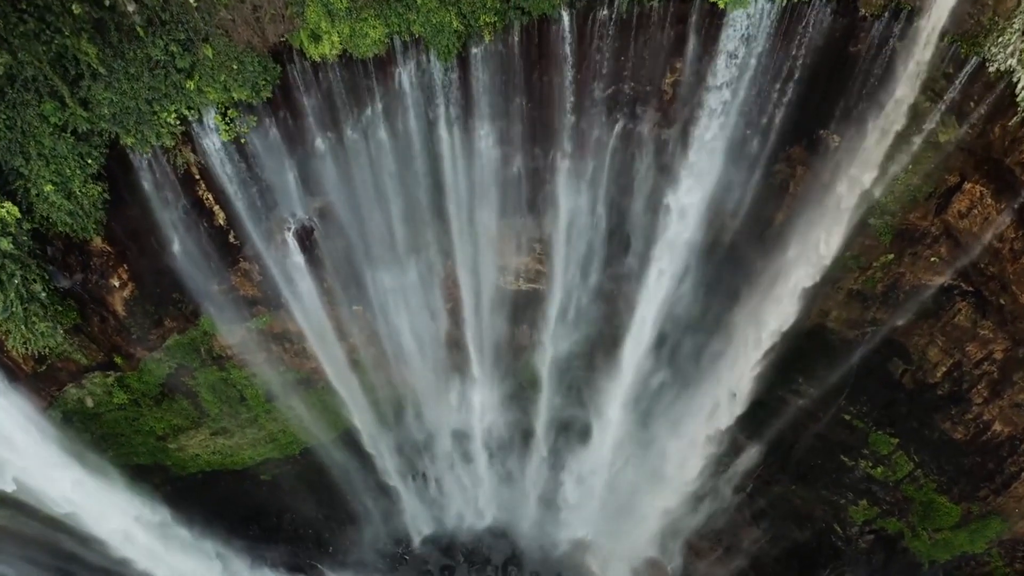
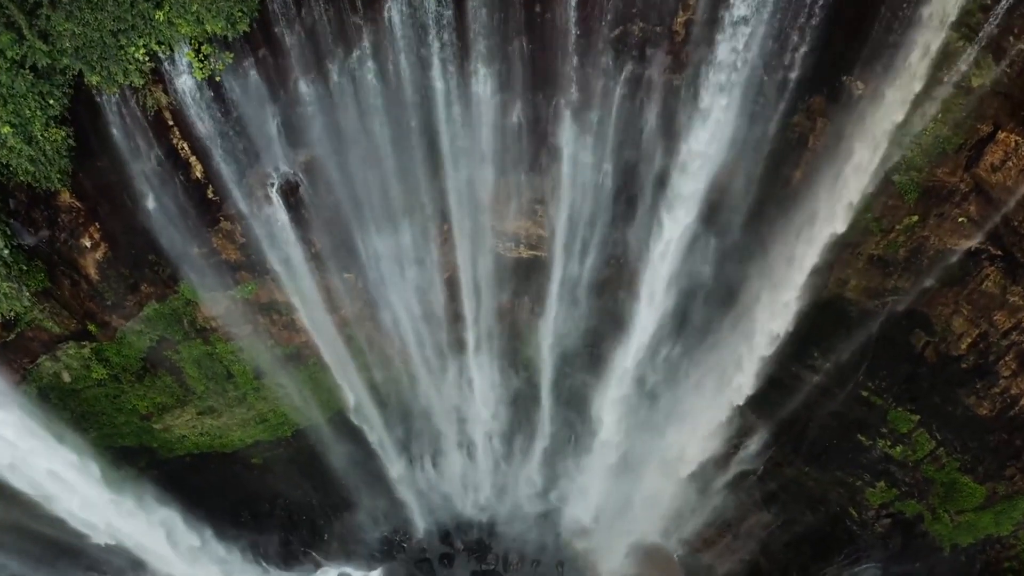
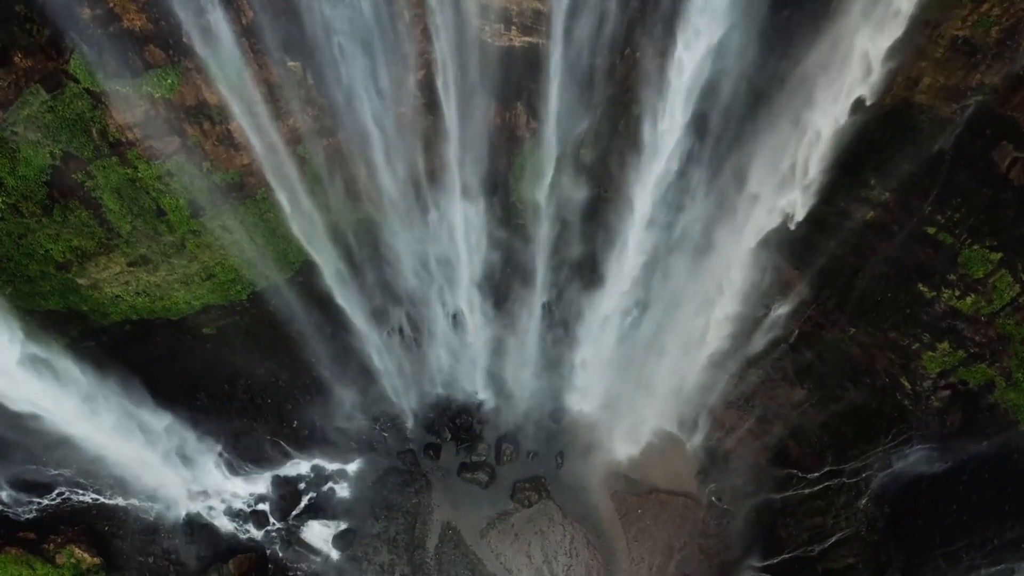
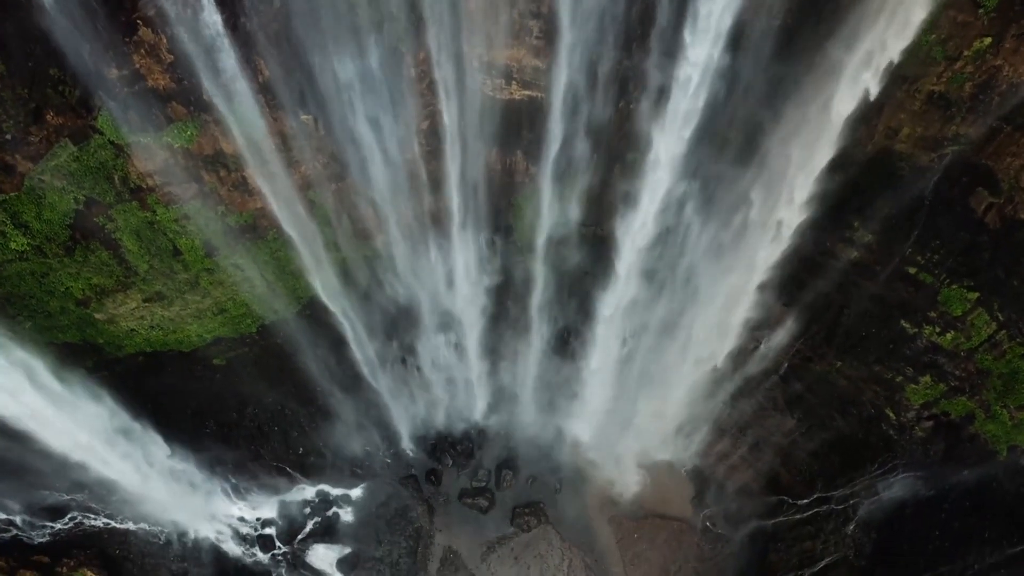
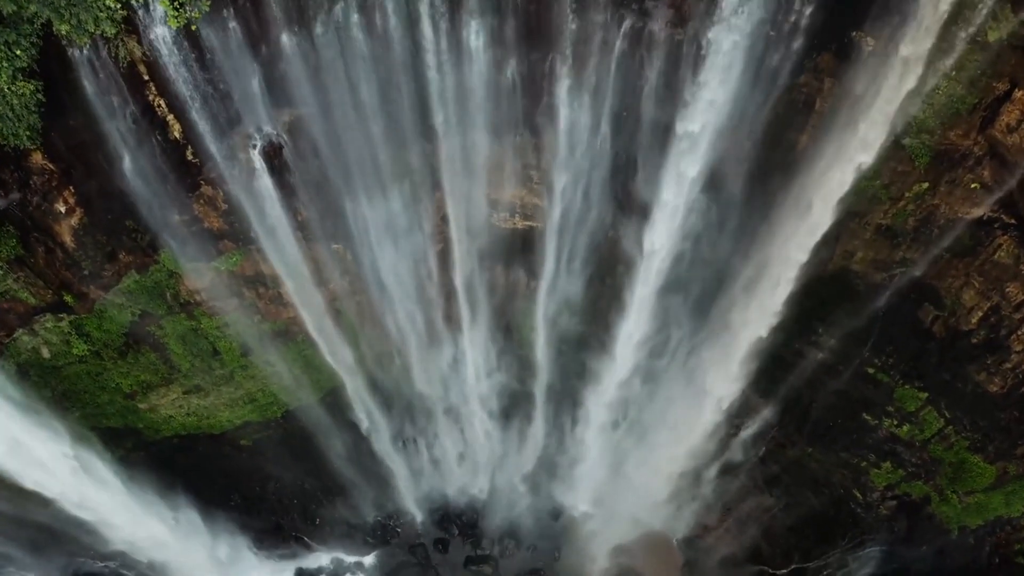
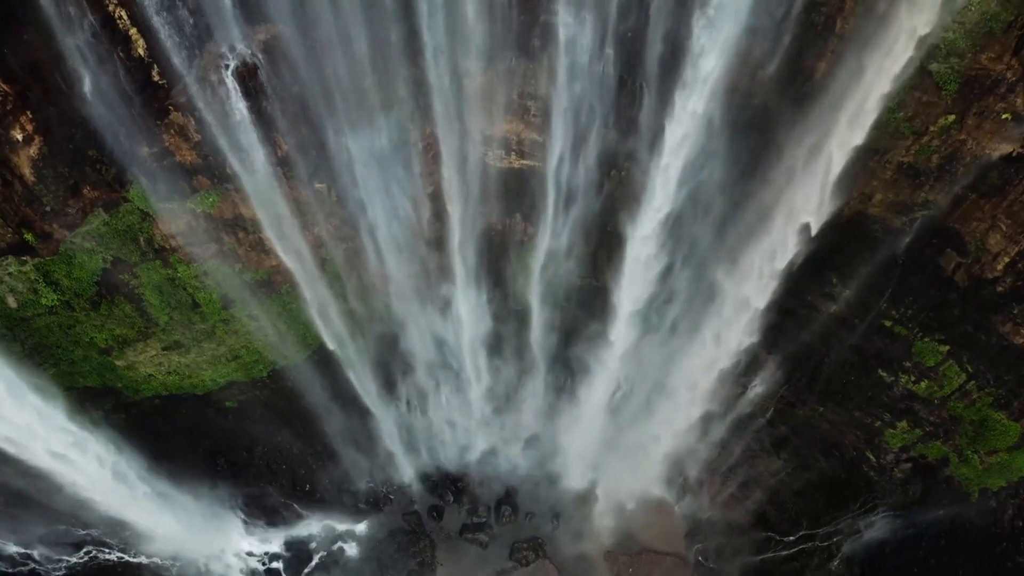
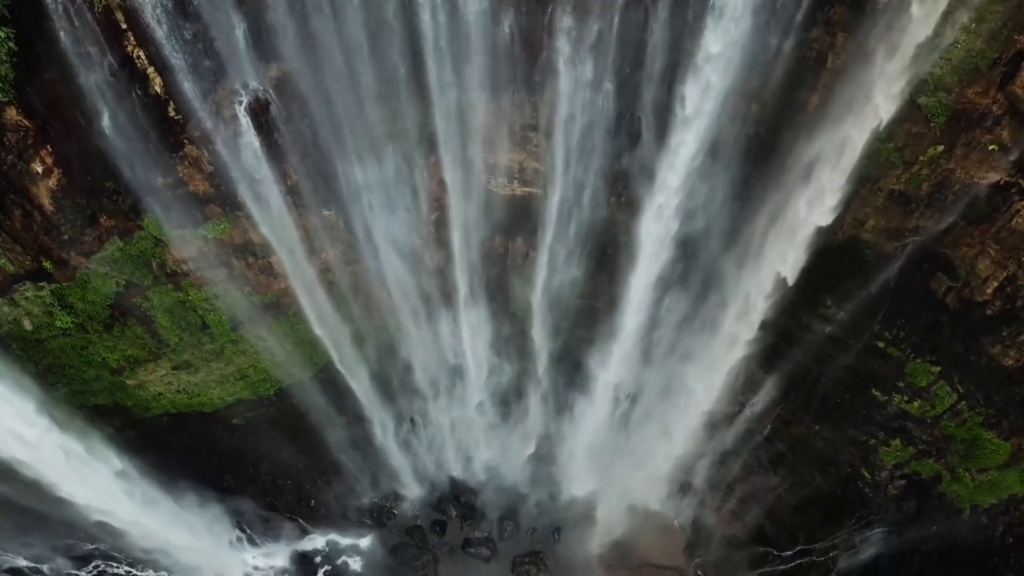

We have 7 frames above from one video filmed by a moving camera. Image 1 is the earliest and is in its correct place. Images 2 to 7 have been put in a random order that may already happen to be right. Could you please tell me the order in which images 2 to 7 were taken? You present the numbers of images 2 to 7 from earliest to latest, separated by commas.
2, 5, 7, 6, 4, 3
